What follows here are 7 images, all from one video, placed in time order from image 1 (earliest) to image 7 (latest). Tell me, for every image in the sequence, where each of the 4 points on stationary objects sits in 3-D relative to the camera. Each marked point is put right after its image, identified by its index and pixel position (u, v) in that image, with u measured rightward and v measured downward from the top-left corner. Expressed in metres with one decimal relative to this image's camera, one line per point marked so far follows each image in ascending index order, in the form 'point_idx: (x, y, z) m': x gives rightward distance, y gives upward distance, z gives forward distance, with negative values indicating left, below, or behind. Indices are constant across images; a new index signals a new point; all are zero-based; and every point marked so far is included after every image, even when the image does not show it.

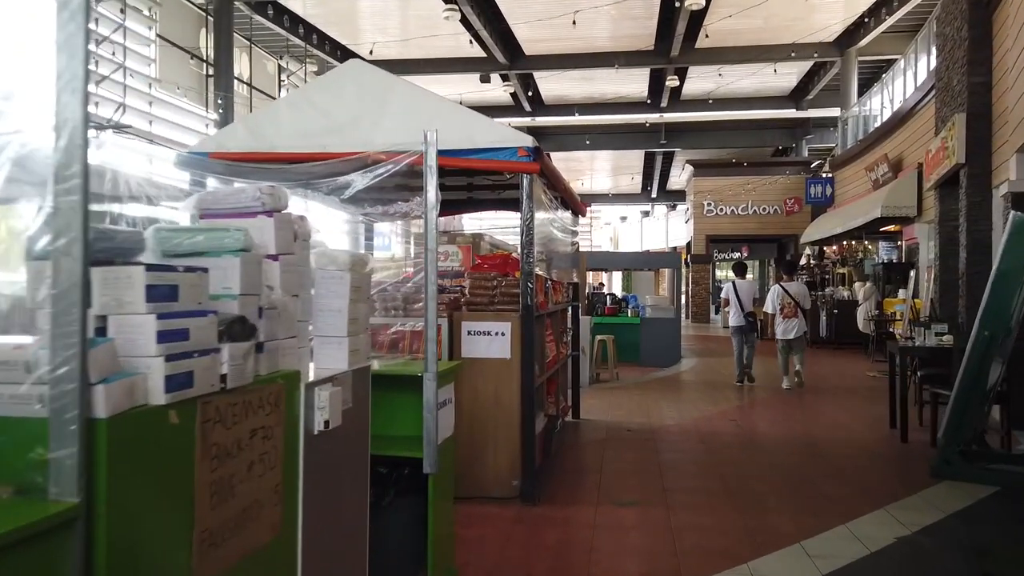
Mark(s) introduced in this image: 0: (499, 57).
0: (-0.3, +5.0, +16.6) m
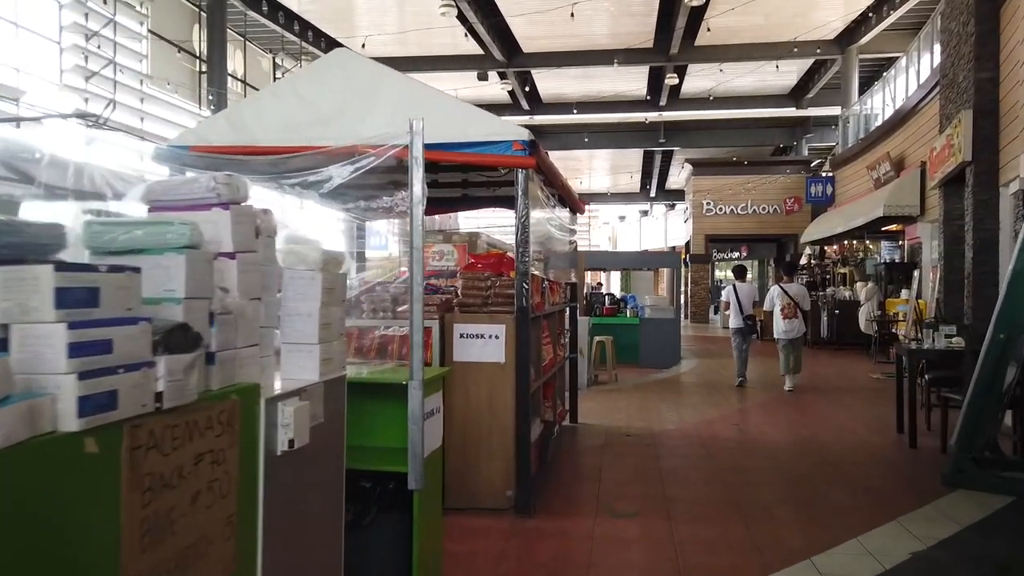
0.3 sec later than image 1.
0: (-0.3, +5.0, +16.4) m
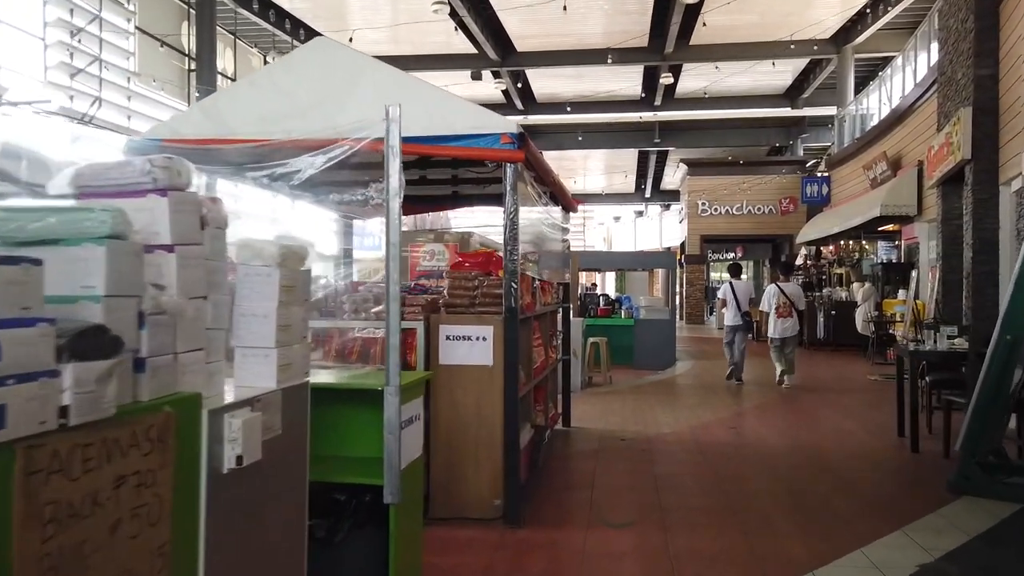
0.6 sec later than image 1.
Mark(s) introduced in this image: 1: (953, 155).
0: (-0.5, +5.0, +16.3) m
1: (+5.5, +1.7, +9.5) m
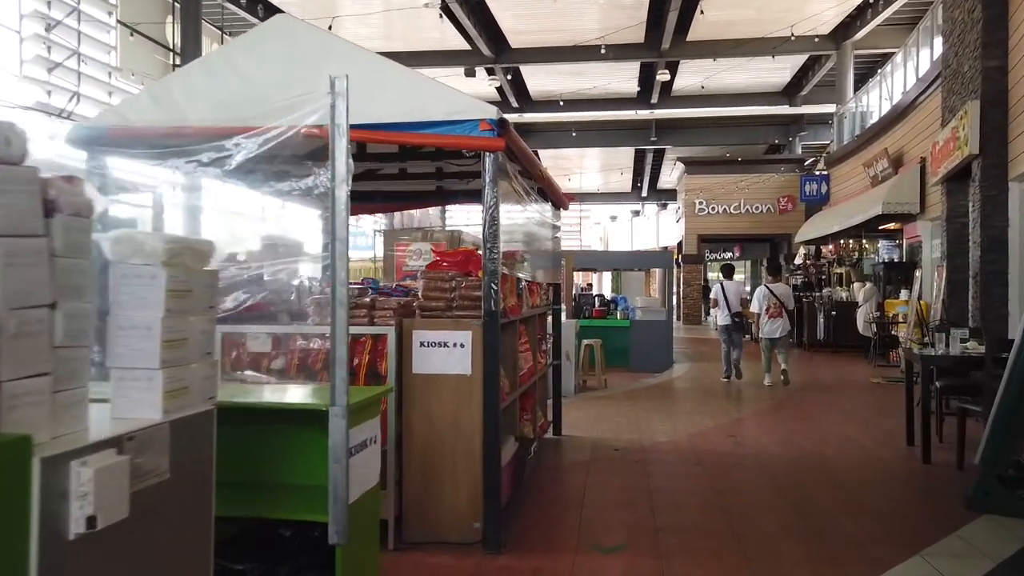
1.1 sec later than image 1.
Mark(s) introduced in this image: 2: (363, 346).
0: (-0.6, +5.0, +15.9) m
1: (+5.4, +1.7, +9.1) m
2: (-0.7, -0.3, +3.6) m
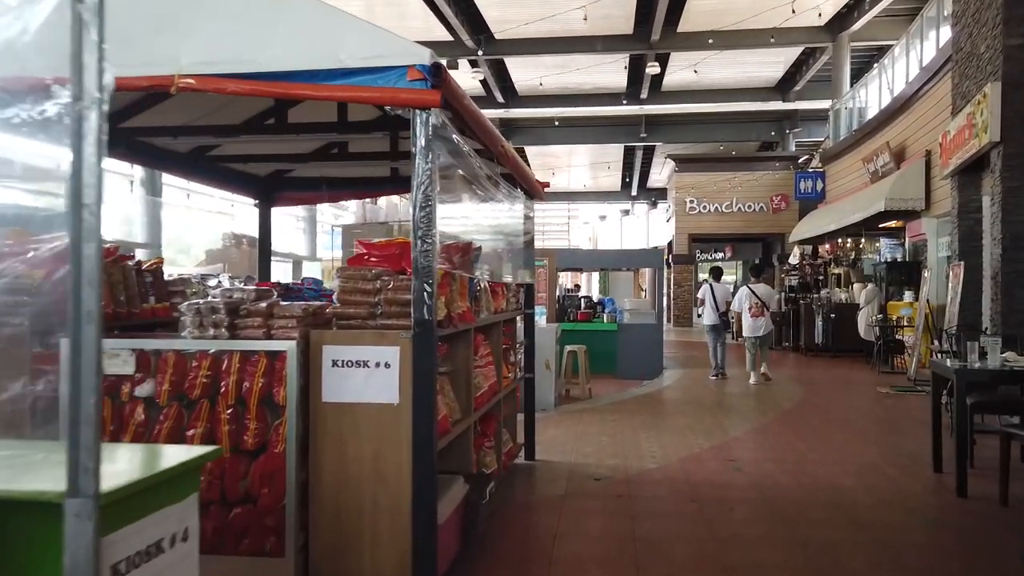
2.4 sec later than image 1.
0: (-1.0, +5.0, +15.0) m
1: (+5.1, +1.6, +8.3) m
2: (-0.9, -0.3, +2.7) m
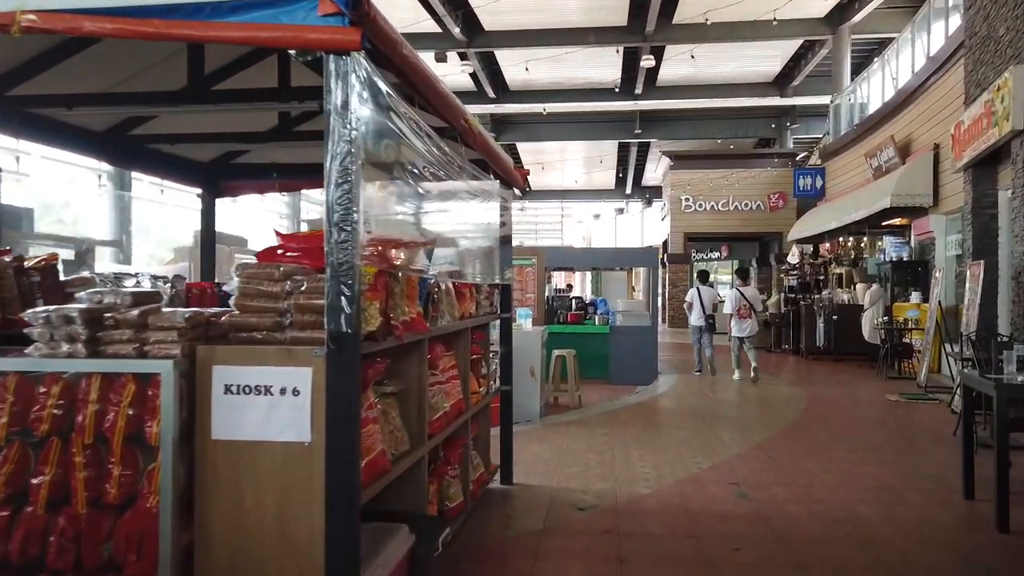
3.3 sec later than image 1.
0: (-1.2, +5.0, +14.4) m
1: (+4.9, +1.6, +7.7) m
2: (-1.1, -0.3, +2.1) m
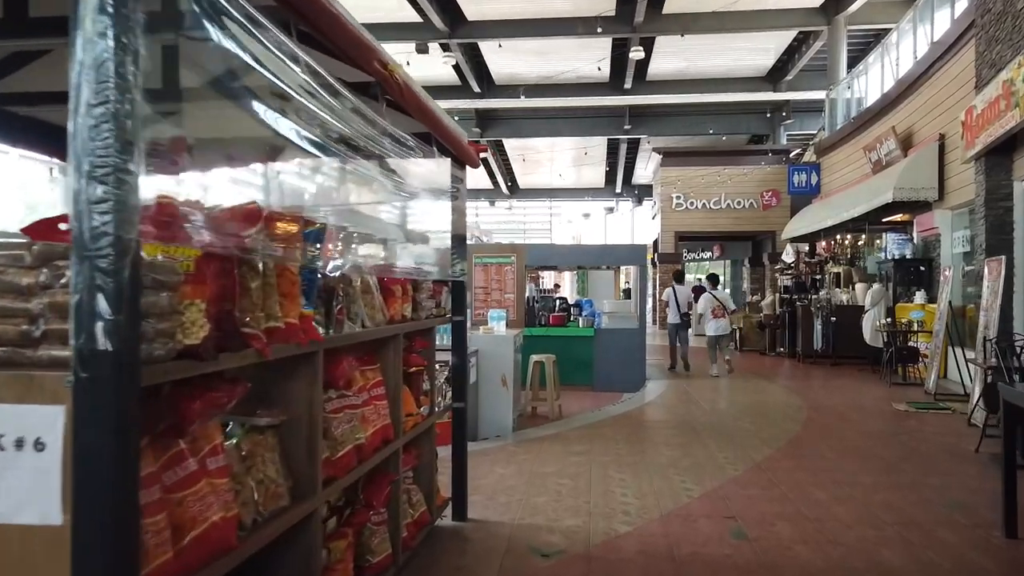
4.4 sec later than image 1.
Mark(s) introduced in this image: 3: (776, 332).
0: (-1.5, +5.0, +13.6) m
1: (+4.7, +1.7, +7.0) m
2: (-1.3, -0.3, +1.3) m
3: (+5.5, -0.9, +15.8) m
